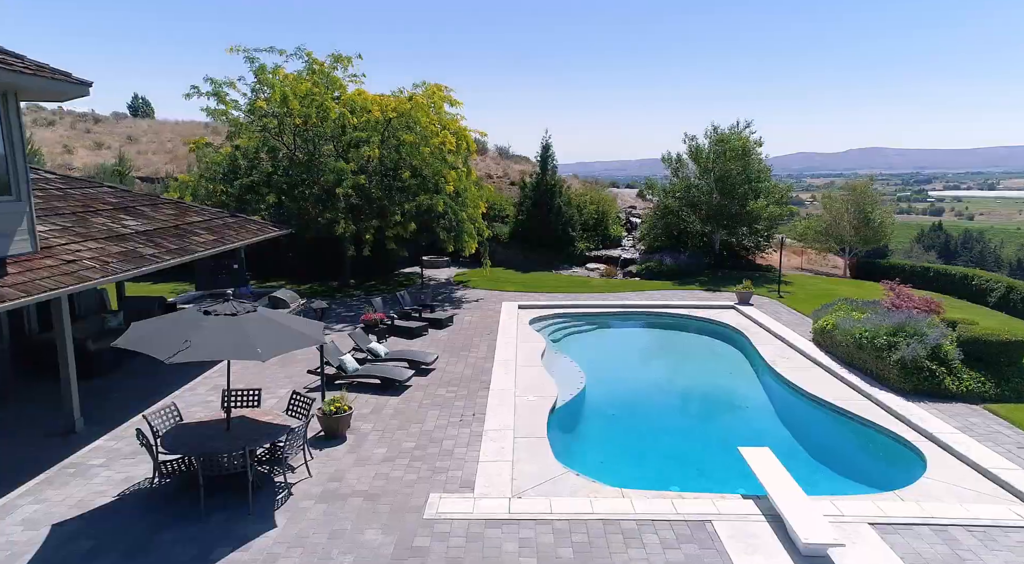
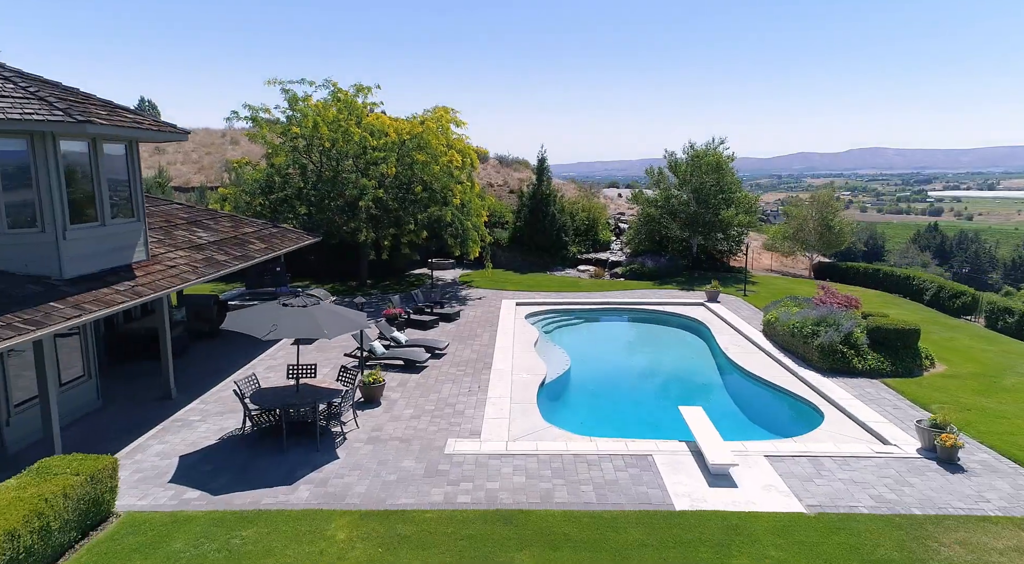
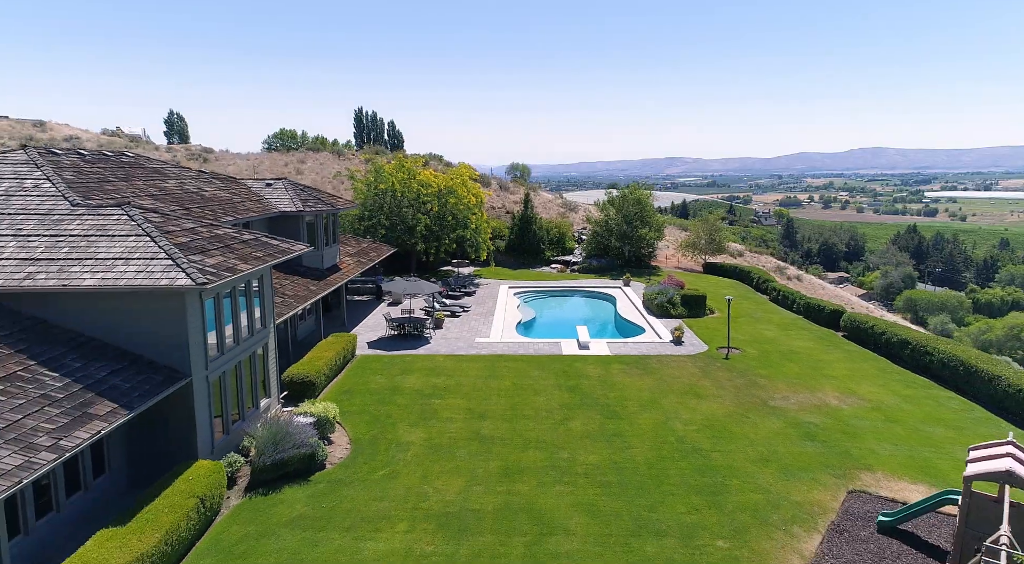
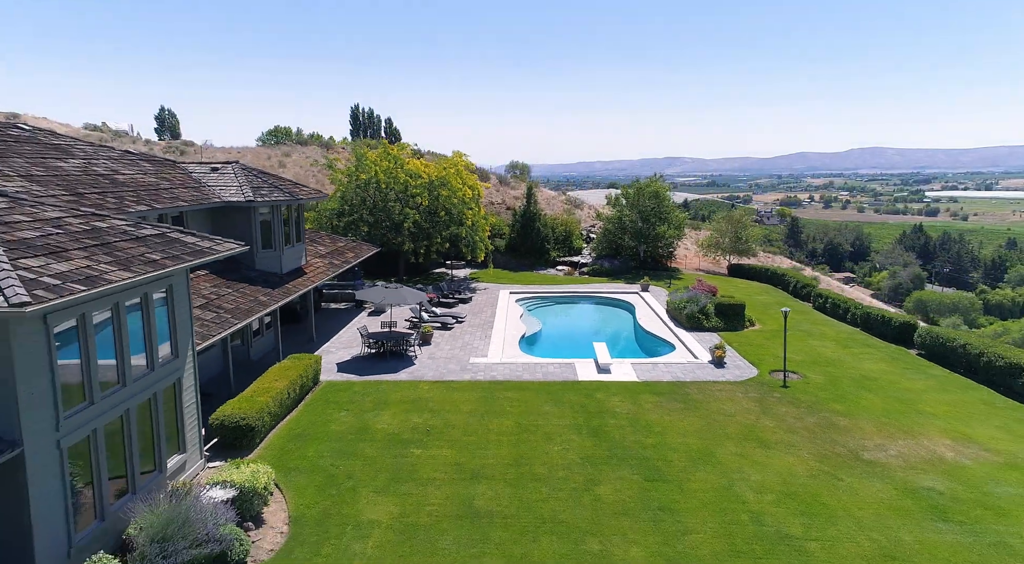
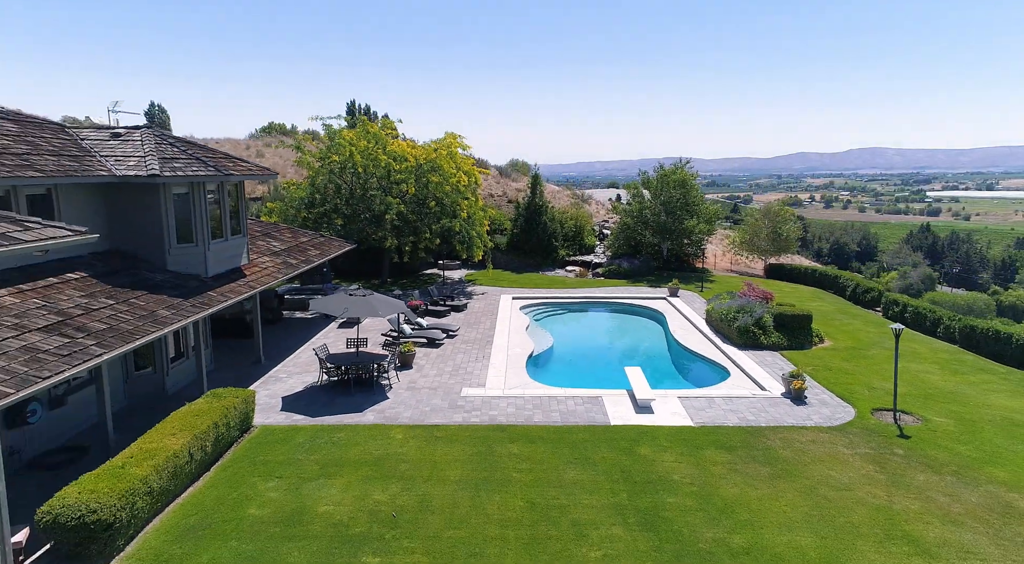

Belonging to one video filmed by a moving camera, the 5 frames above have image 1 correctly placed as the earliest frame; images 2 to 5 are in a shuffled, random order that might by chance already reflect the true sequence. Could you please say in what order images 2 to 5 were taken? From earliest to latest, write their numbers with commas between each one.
2, 5, 4, 3
